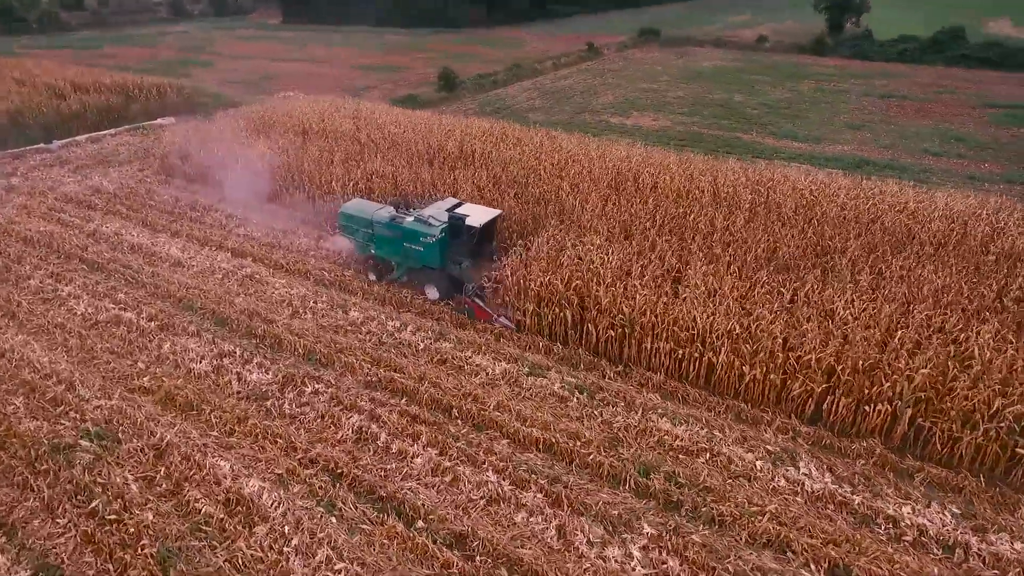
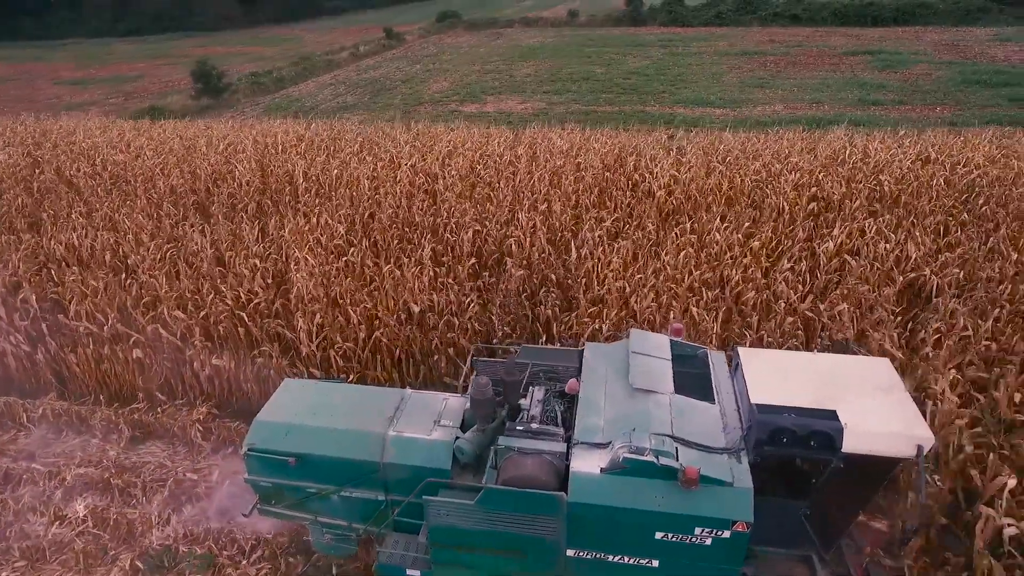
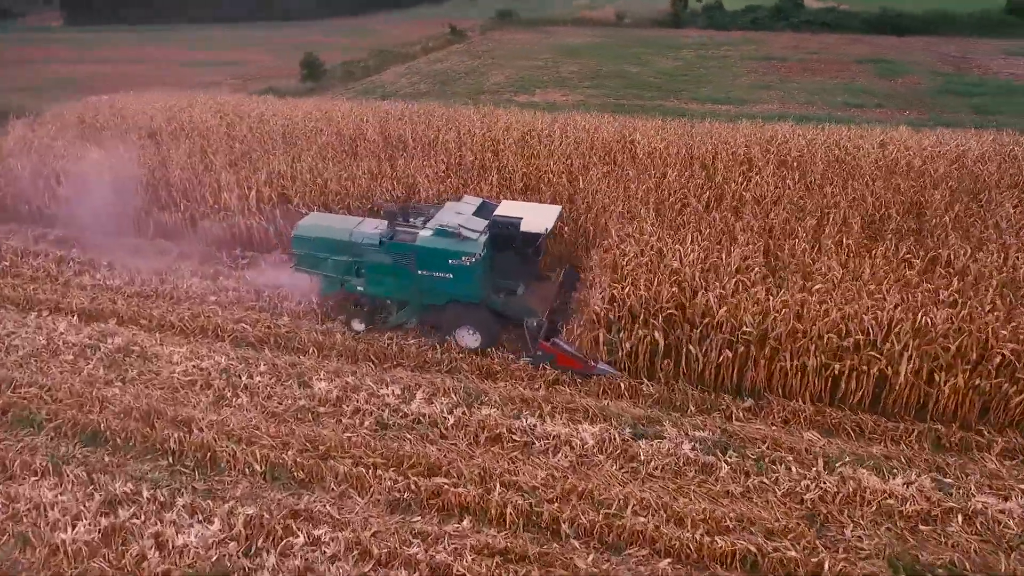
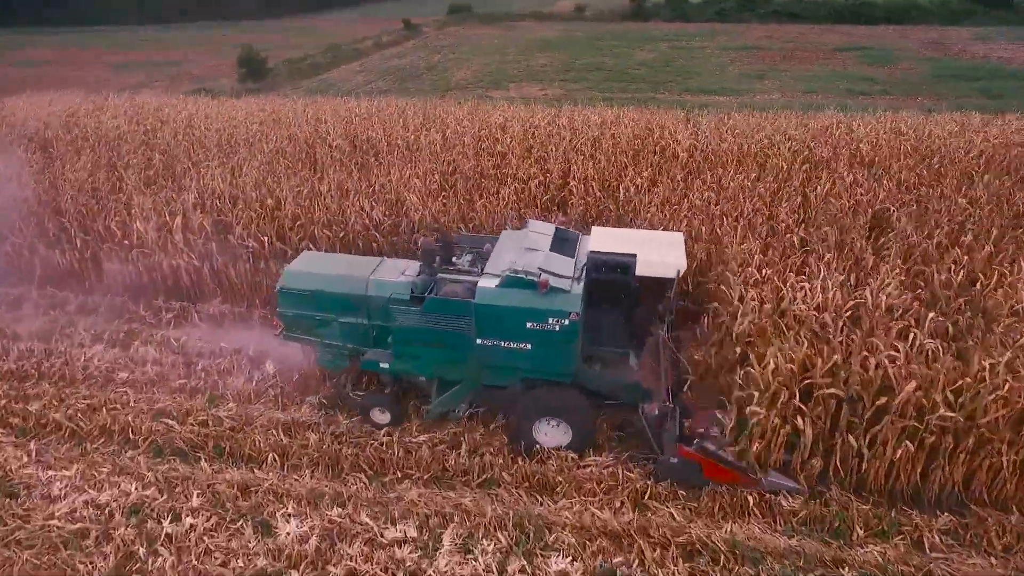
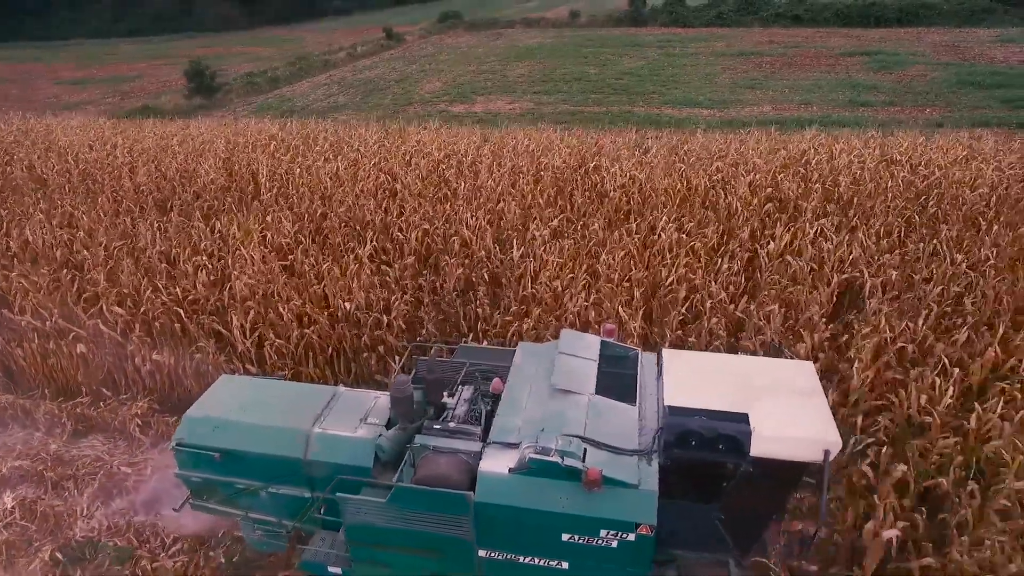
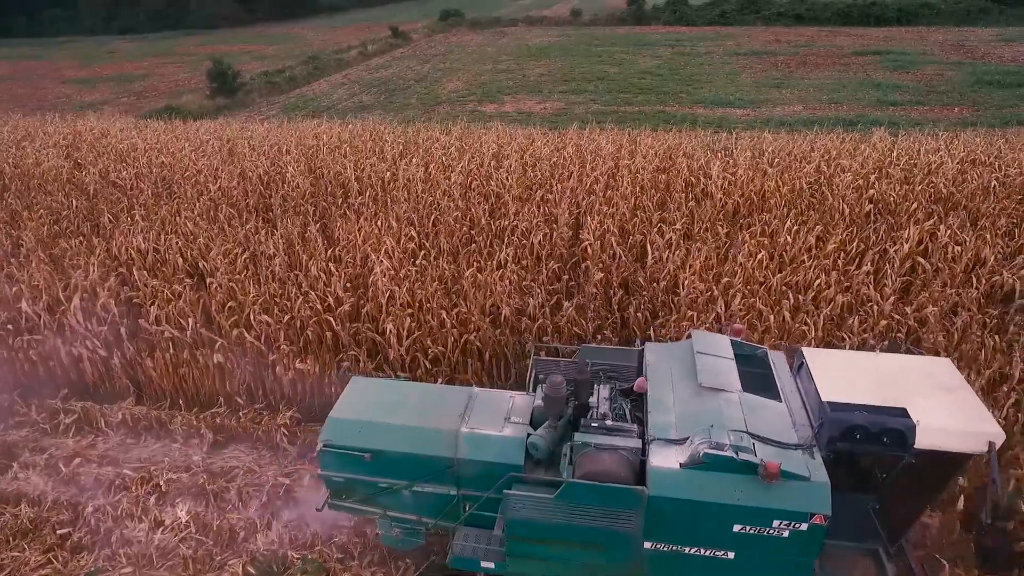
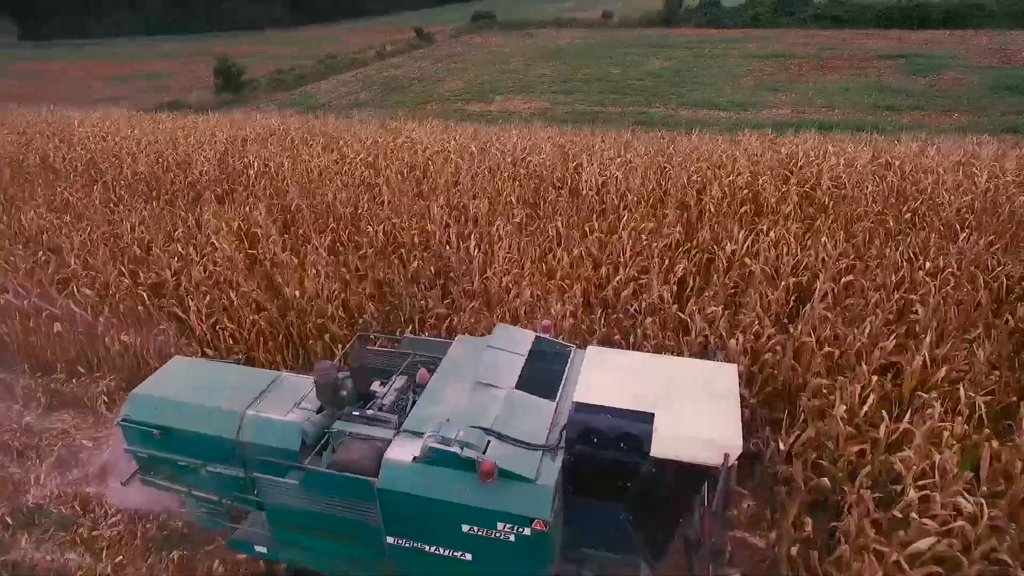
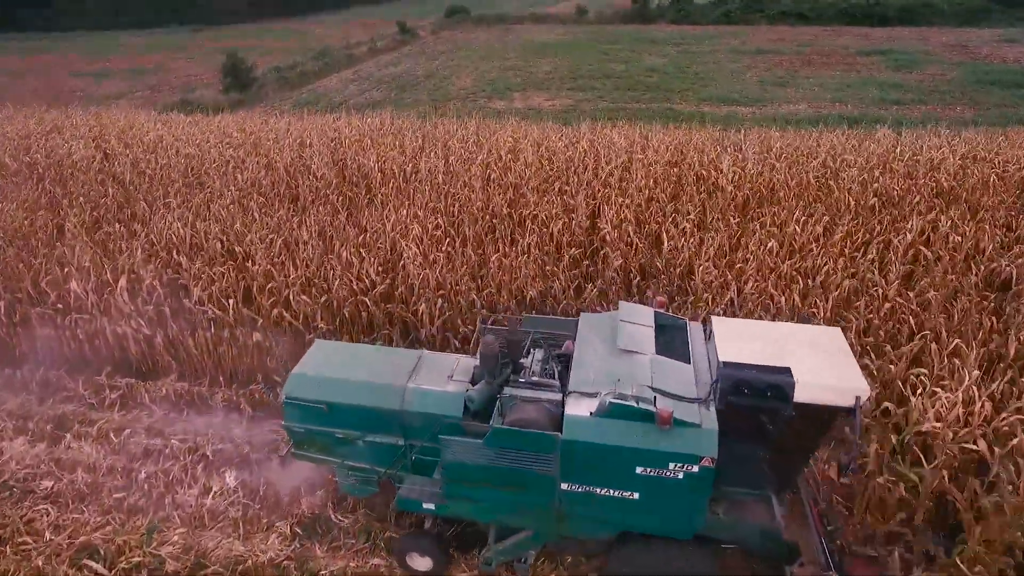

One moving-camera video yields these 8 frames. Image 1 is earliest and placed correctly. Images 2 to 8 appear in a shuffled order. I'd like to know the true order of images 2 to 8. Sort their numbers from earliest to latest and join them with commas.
3, 4, 8, 6, 2, 5, 7
